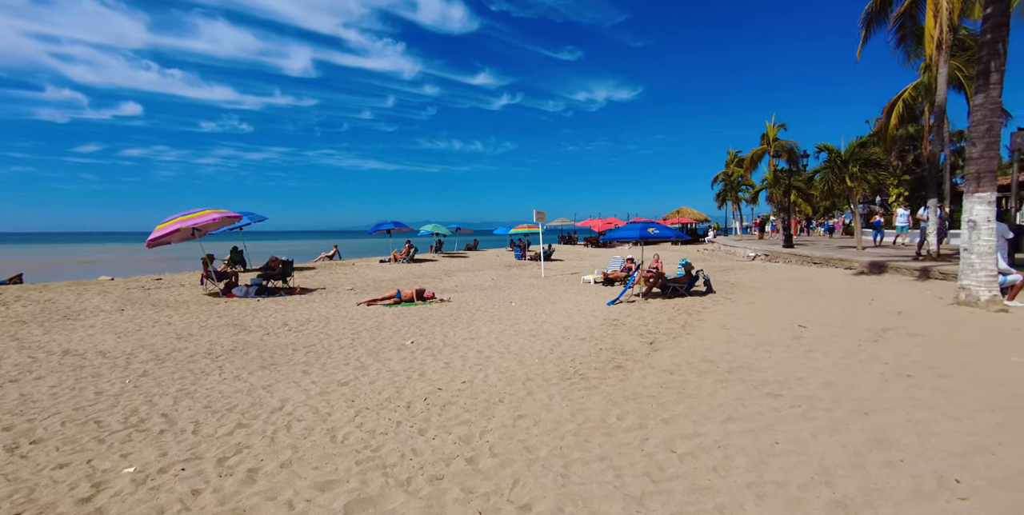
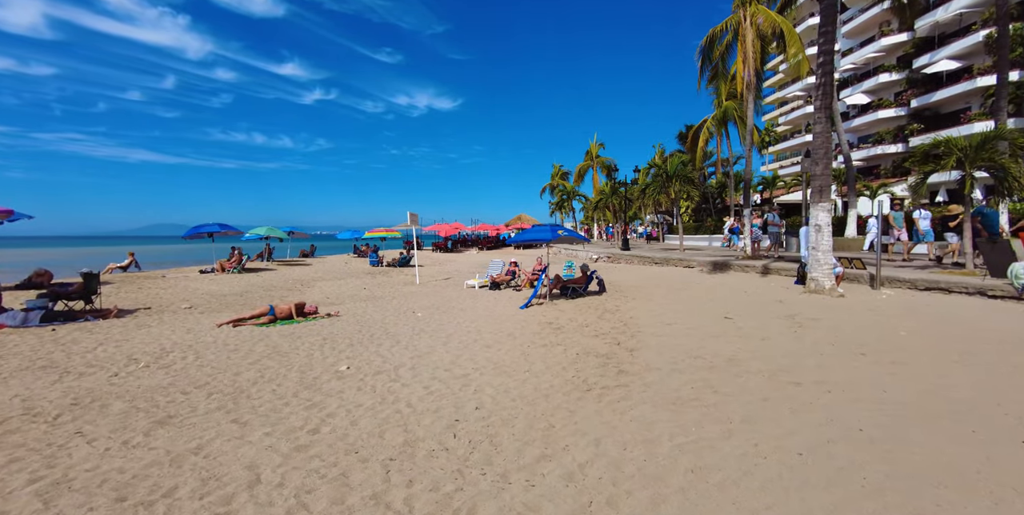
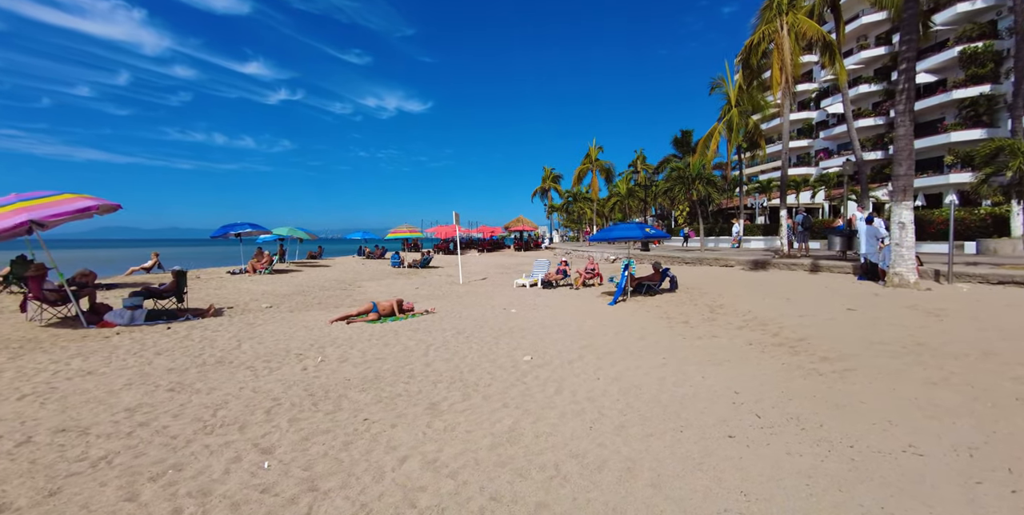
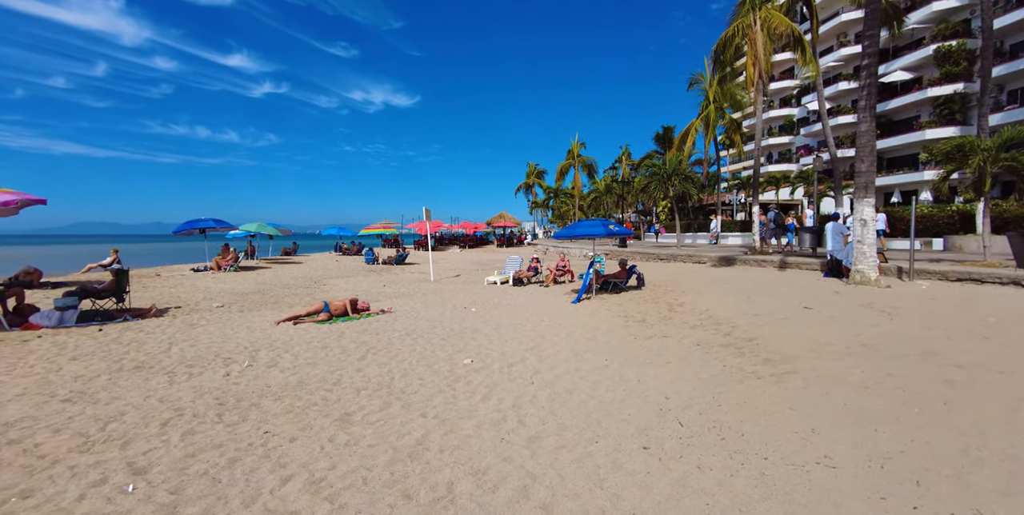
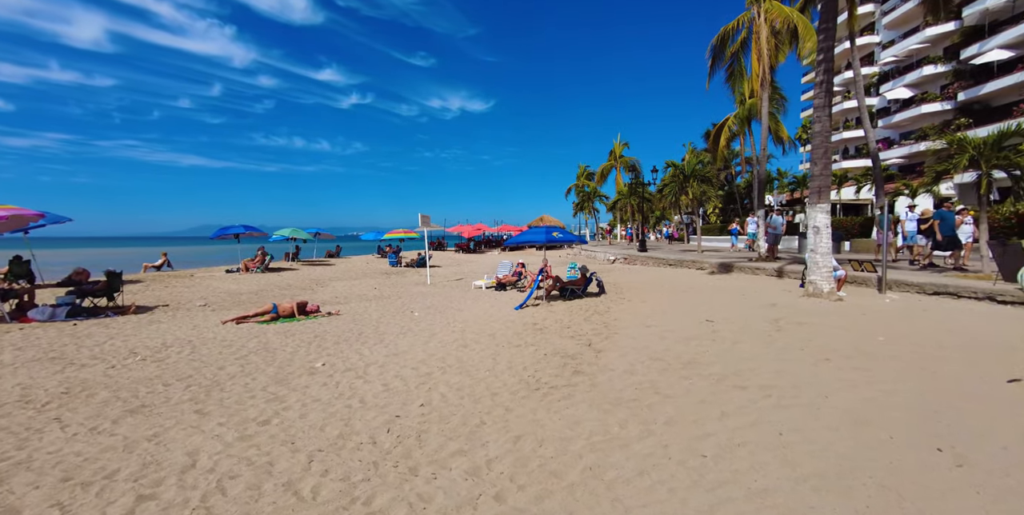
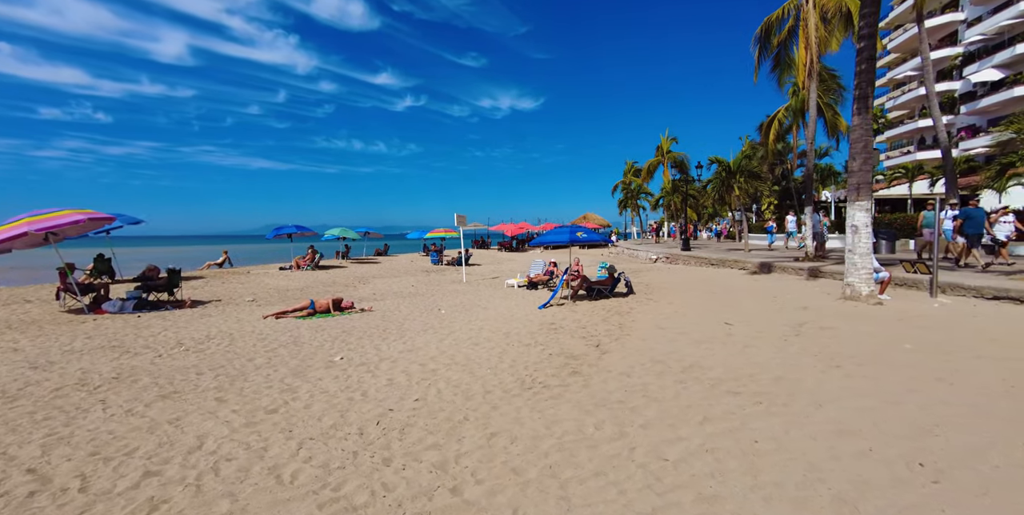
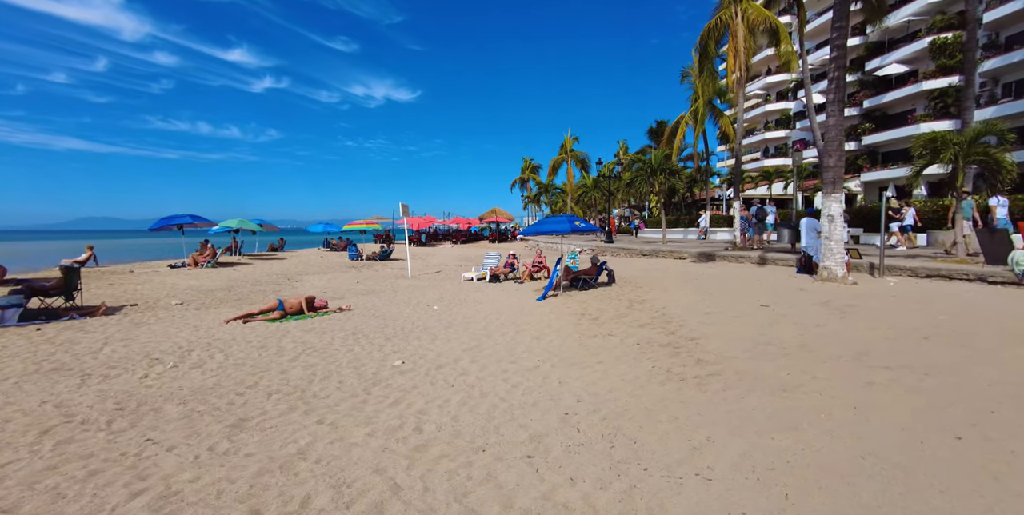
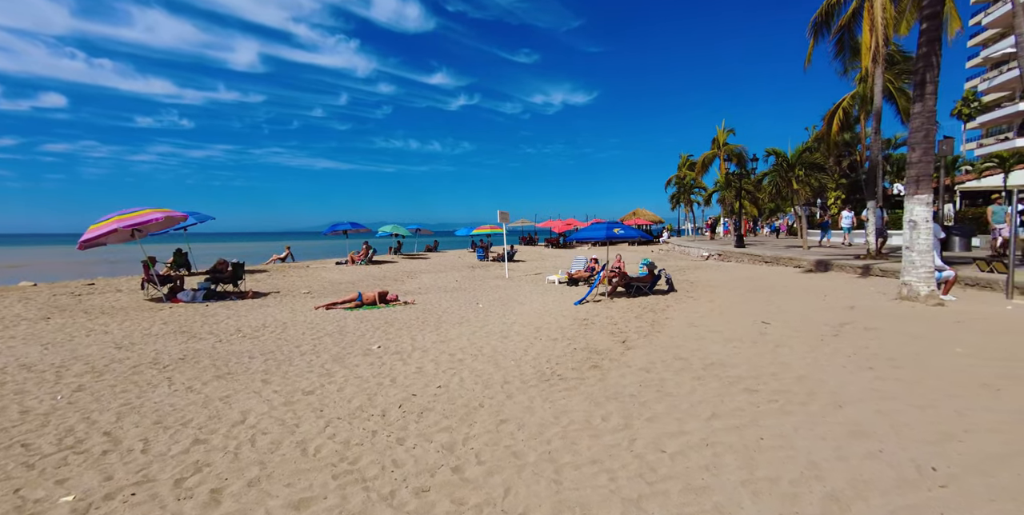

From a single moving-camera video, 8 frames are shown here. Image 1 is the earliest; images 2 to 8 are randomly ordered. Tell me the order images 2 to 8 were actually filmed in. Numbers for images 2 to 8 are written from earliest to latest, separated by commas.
8, 6, 5, 2, 7, 4, 3
